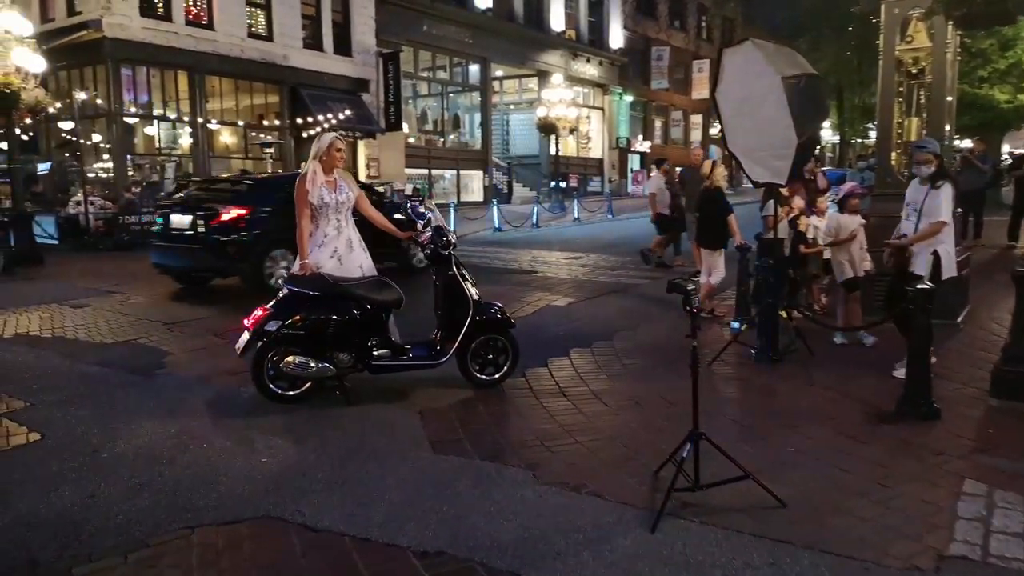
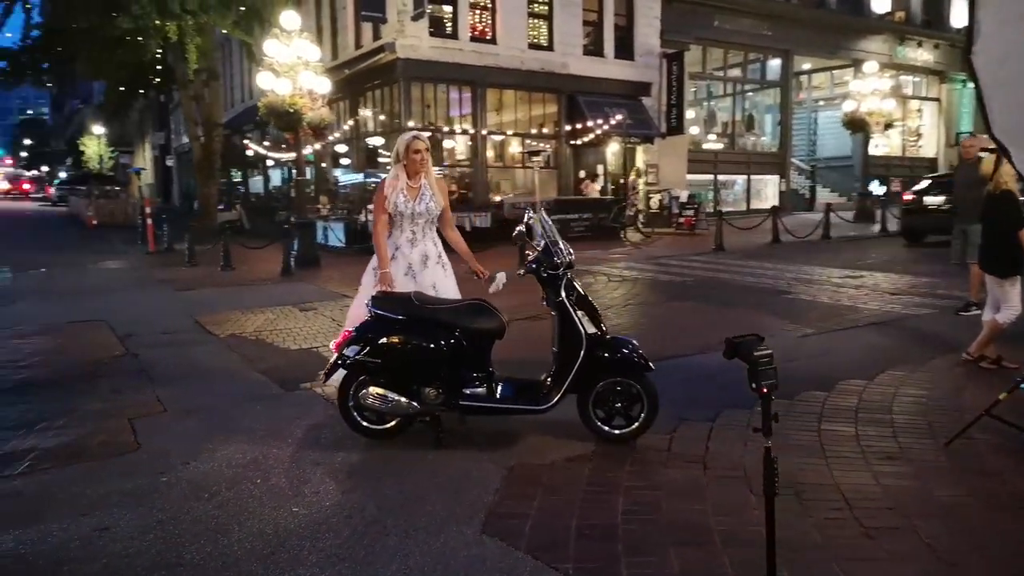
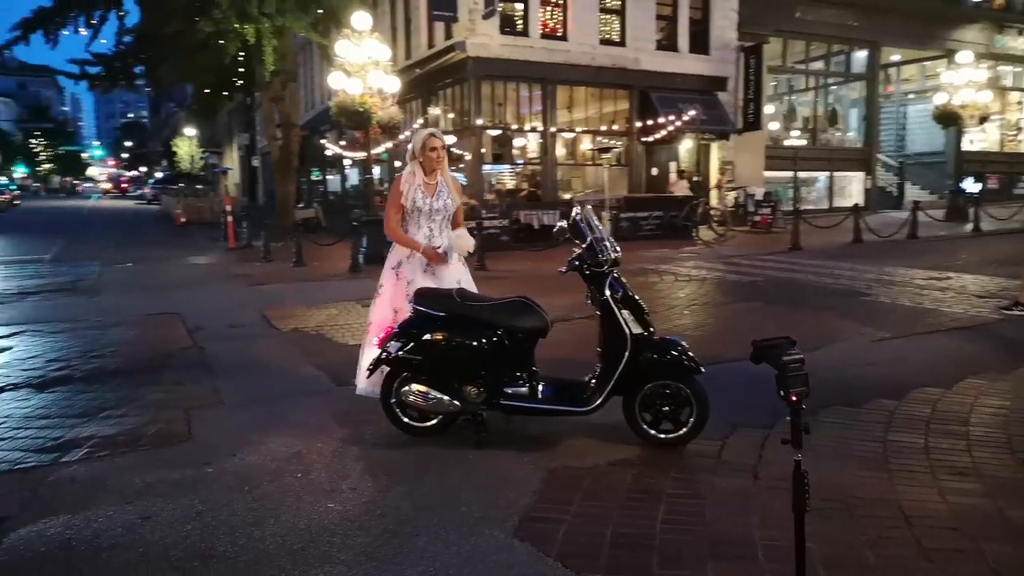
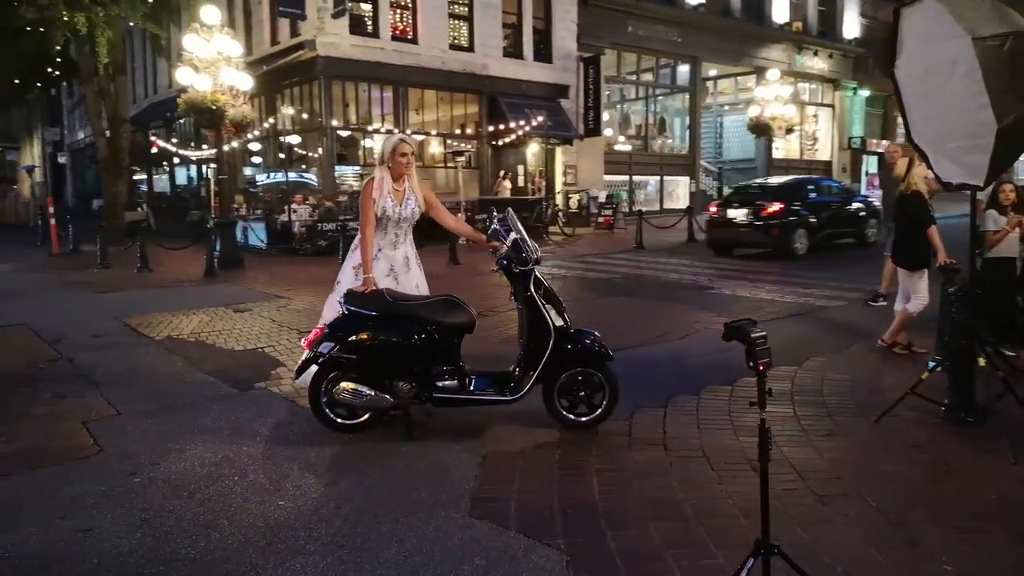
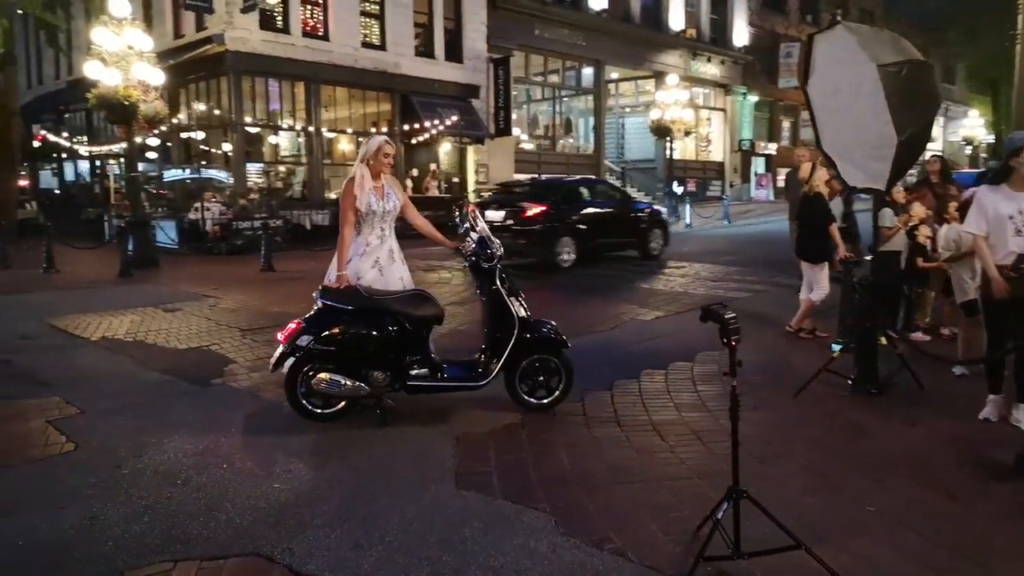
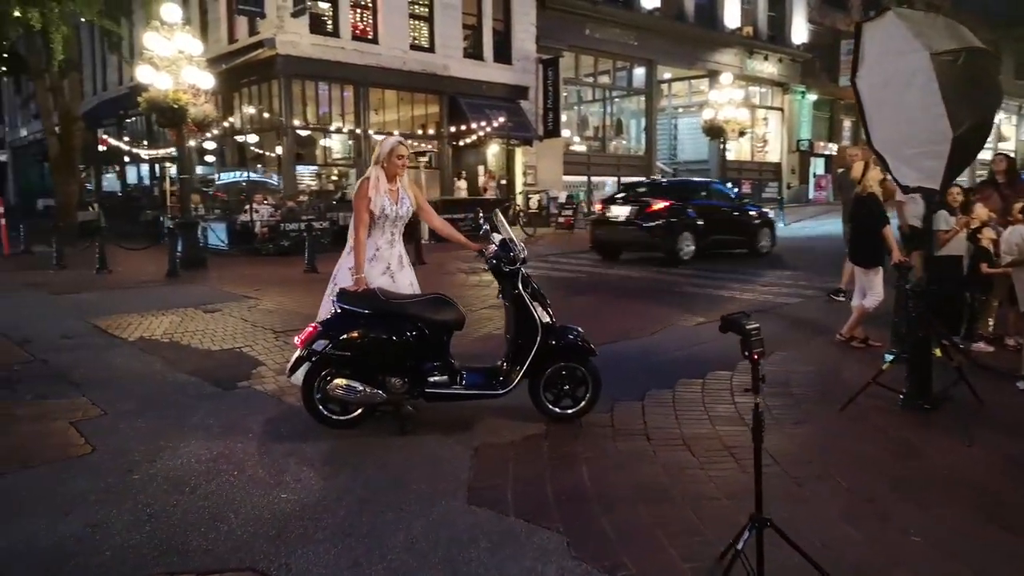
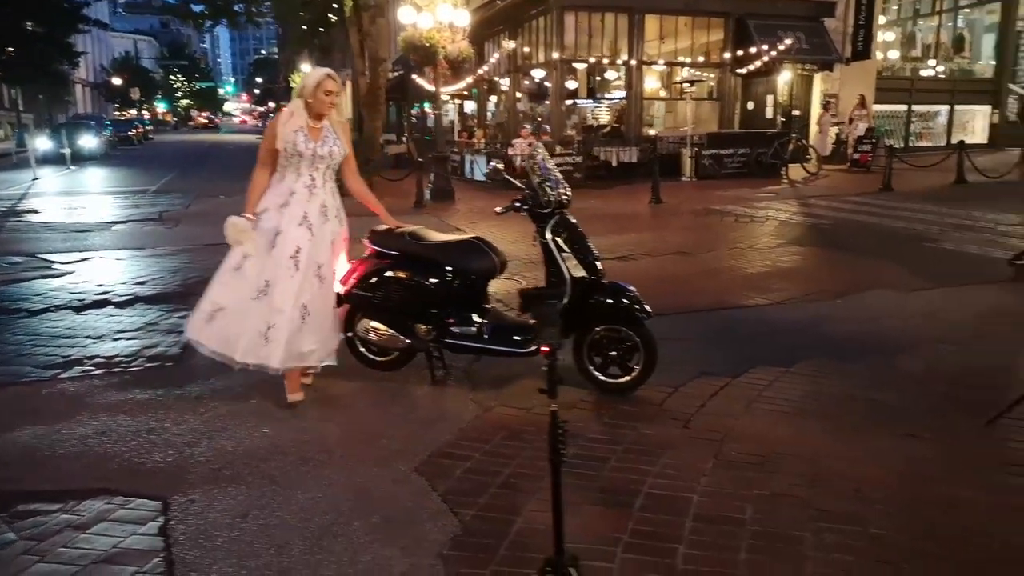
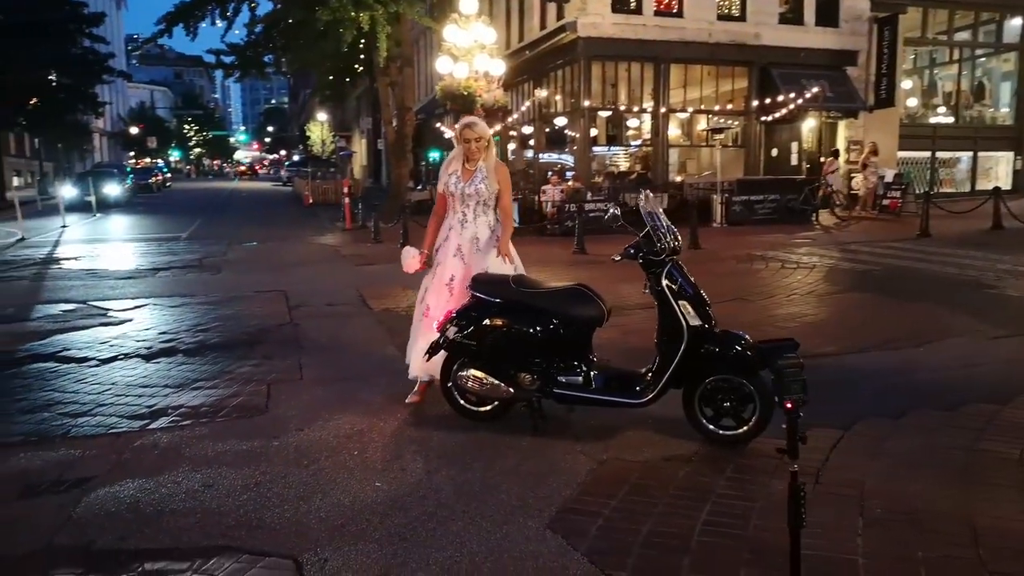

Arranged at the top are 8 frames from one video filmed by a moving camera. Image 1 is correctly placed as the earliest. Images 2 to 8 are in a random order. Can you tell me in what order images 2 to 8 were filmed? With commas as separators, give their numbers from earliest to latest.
5, 6, 4, 2, 3, 8, 7
